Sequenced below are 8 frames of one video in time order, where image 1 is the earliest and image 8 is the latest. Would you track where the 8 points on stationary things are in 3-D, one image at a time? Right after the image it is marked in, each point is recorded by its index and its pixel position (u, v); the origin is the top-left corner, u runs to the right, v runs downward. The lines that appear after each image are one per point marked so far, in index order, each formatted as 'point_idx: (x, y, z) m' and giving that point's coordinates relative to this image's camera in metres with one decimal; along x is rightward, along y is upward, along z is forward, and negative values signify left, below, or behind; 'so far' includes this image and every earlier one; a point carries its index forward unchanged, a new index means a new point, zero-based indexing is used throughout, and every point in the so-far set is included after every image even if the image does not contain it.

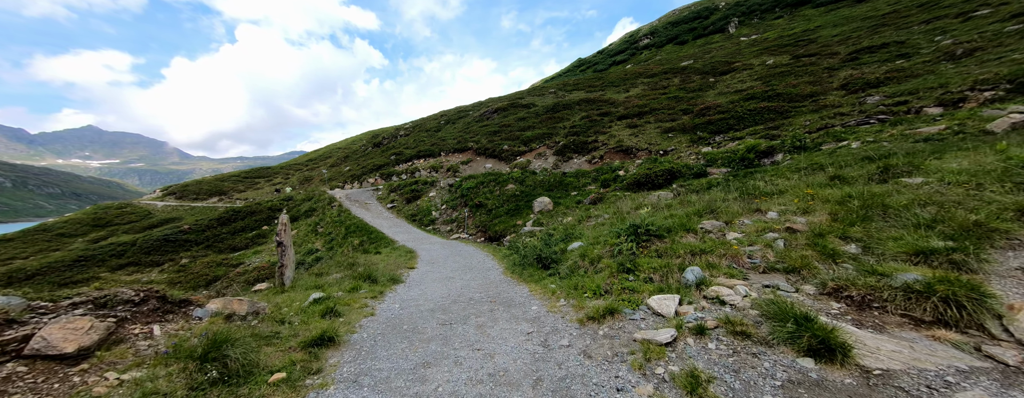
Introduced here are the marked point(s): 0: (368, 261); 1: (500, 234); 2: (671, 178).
0: (-5.5, -2.4, +12.5) m
1: (-0.7, -2.0, +18.8) m
2: (+9.0, +1.1, +18.5) m
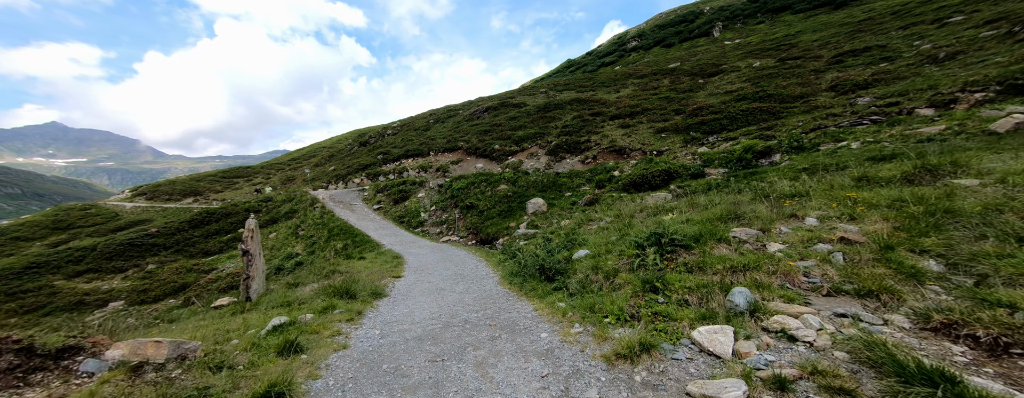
0: (-5.7, -2.4, +11.6) m
1: (-1.2, -2.0, +18.0) m
2: (+8.5, +1.1, +18.1) m
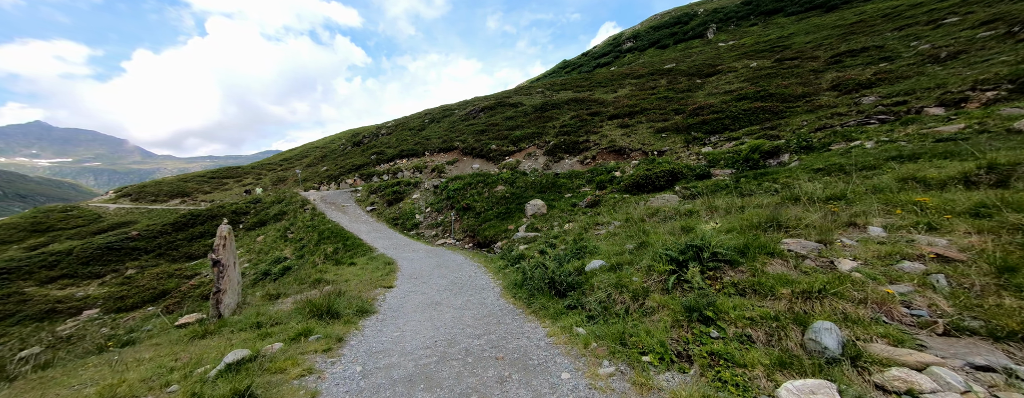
0: (-5.7, -2.5, +10.8) m
1: (-1.3, -2.1, +17.3) m
2: (+8.4, +1.0, +17.5) m
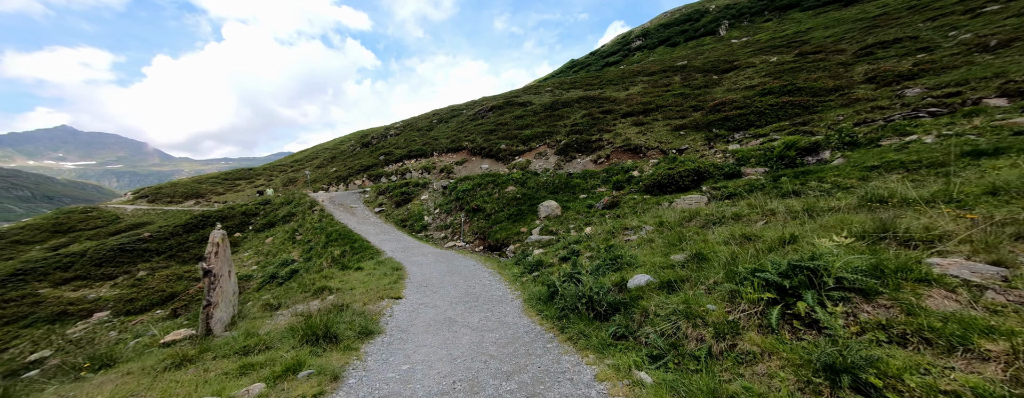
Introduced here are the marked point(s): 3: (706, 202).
0: (-5.2, -2.6, +10.1) m
1: (-0.6, -2.2, +16.5) m
2: (+9.1, +0.9, +16.5) m
3: (+7.8, -0.2, +13.5) m
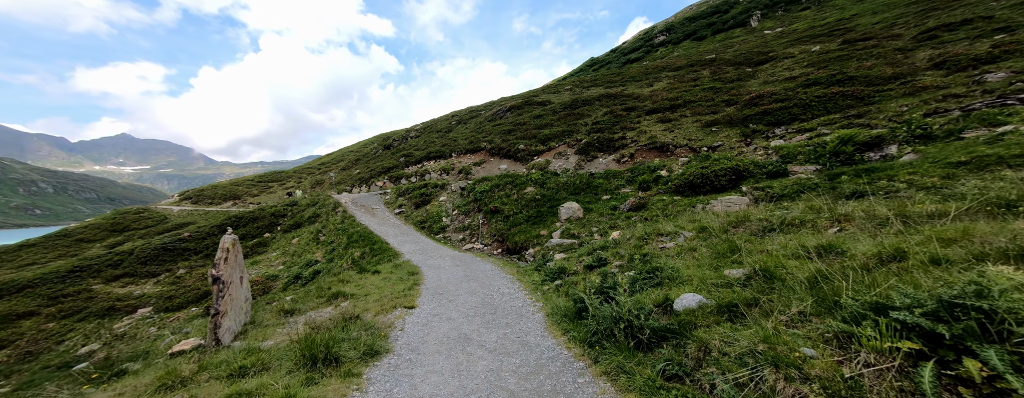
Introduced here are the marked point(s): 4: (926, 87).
0: (-4.5, -2.6, +9.8) m
1: (+0.5, -2.3, +15.8) m
2: (+10.2, +0.9, +15.1) m
3: (+8.6, -0.2, +12.2) m
4: (+20.9, +5.6, +16.7) m
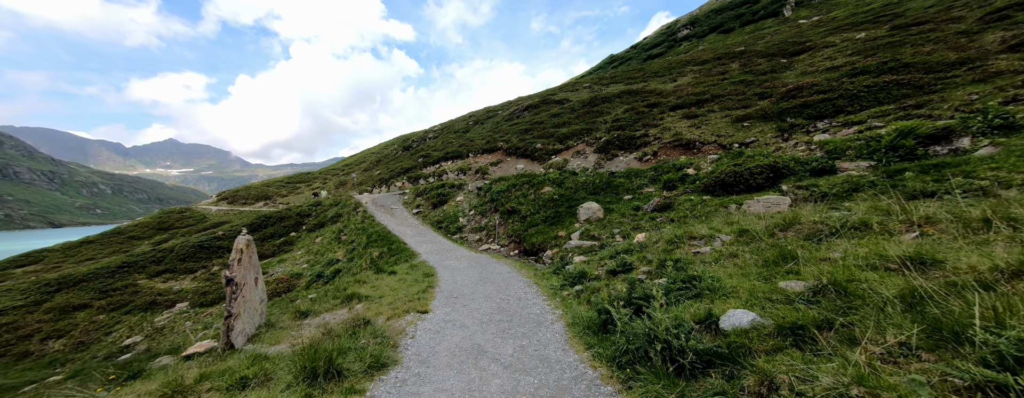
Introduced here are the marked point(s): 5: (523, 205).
0: (-3.9, -2.6, +9.6) m
1: (+1.5, -2.2, +15.3) m
2: (+11.1, +0.9, +14.0) m
3: (+9.4, -0.2, +11.2) m
4: (+21.9, +5.7, +14.9) m
5: (+1.0, -0.3, +19.8) m
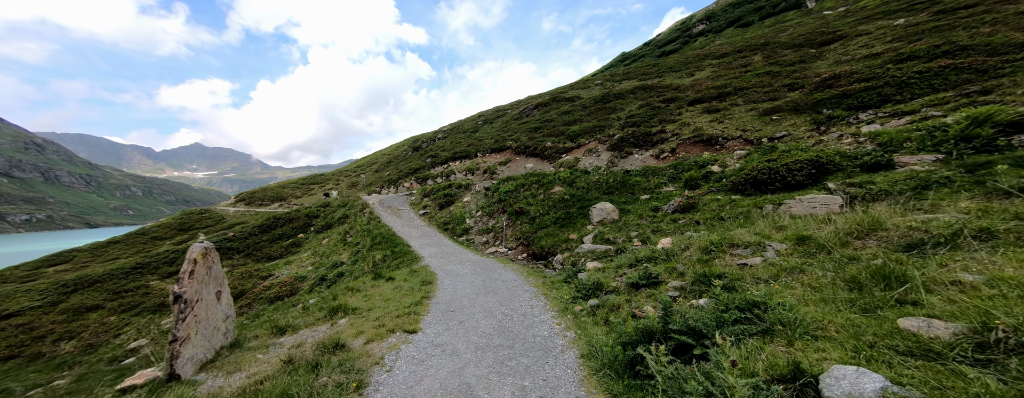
0: (-3.7, -2.7, +8.7) m
1: (+1.9, -2.2, +14.1) m
2: (+11.5, +1.0, +12.4) m
3: (+9.6, -0.1, +9.7) m
4: (+22.2, +5.8, +12.8) m
5: (+1.6, -0.3, +18.6) m
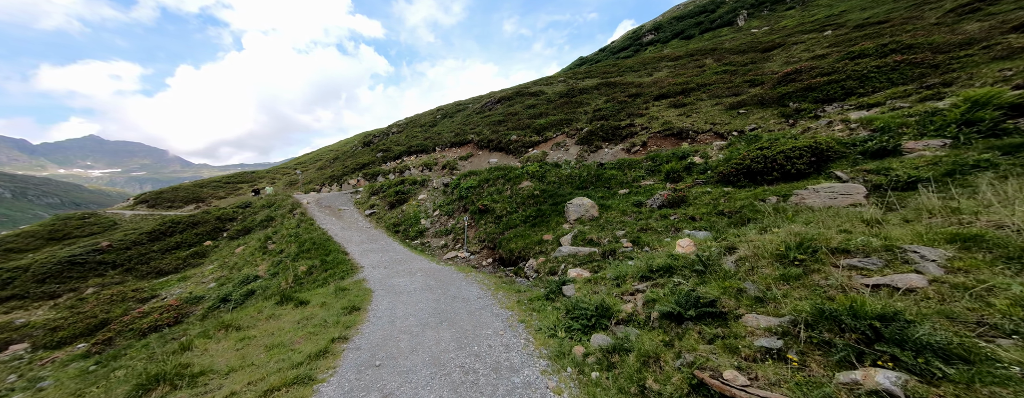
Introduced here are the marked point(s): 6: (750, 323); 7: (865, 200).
0: (-4.3, -2.5, +5.4) m
1: (+0.5, -2.0, +11.5) m
2: (+10.2, +1.3, +11.0) m
3: (+8.7, +0.1, +8.0) m
4: (+20.8, +6.1, +12.8) m
5: (-0.4, -0.1, +15.9) m
6: (+2.5, -1.3, +3.5) m
7: (+8.5, +0.1, +7.9) m
